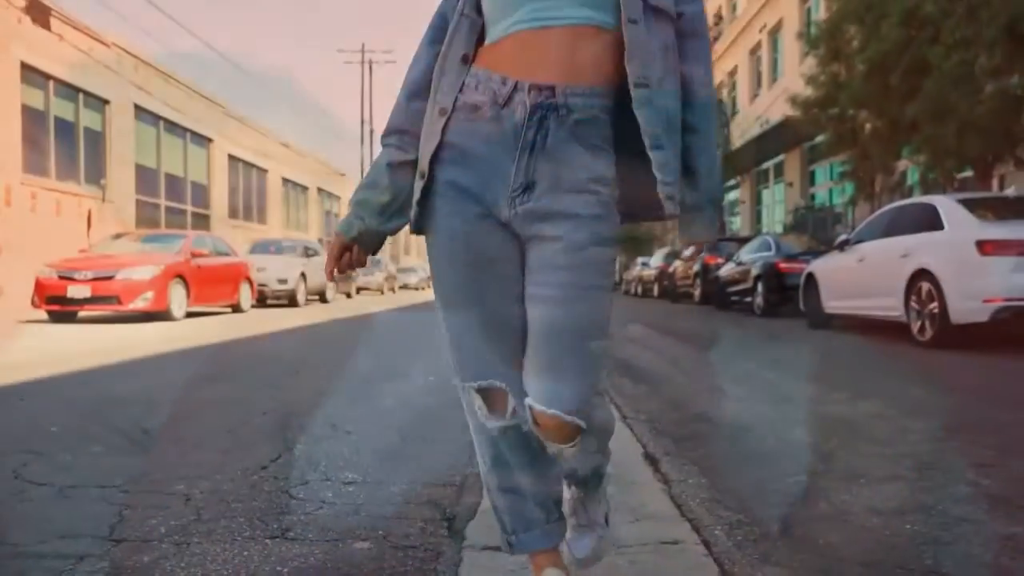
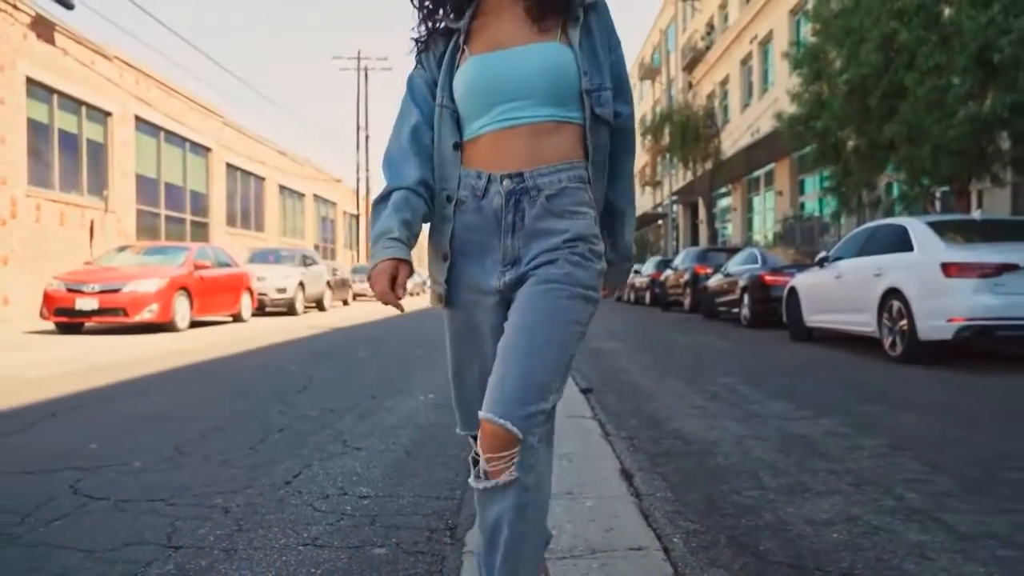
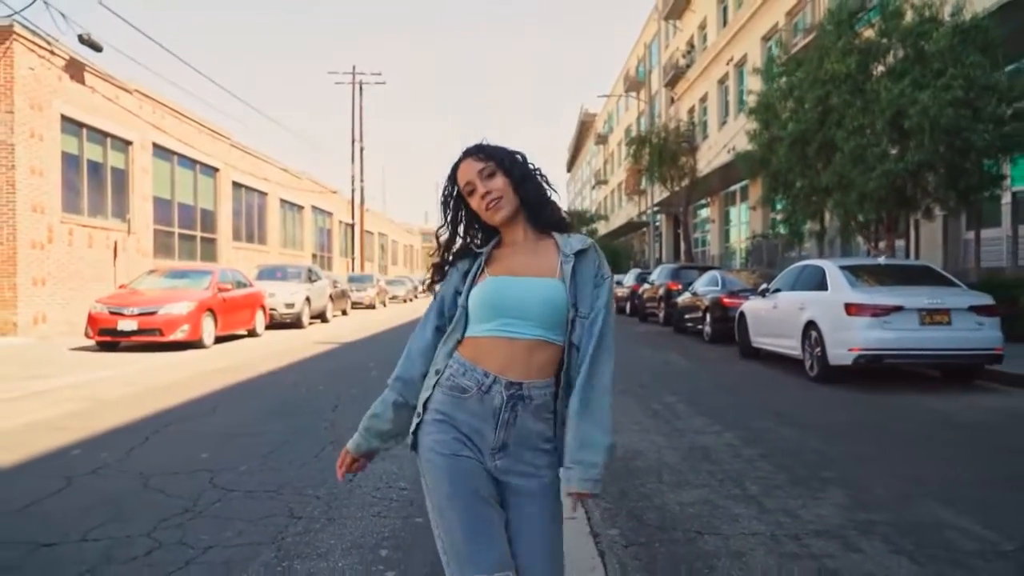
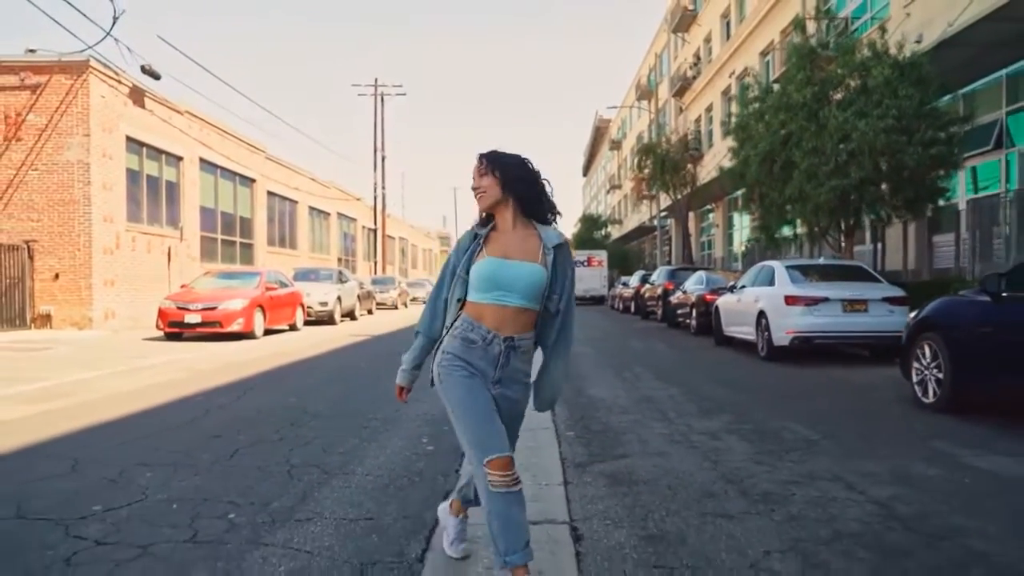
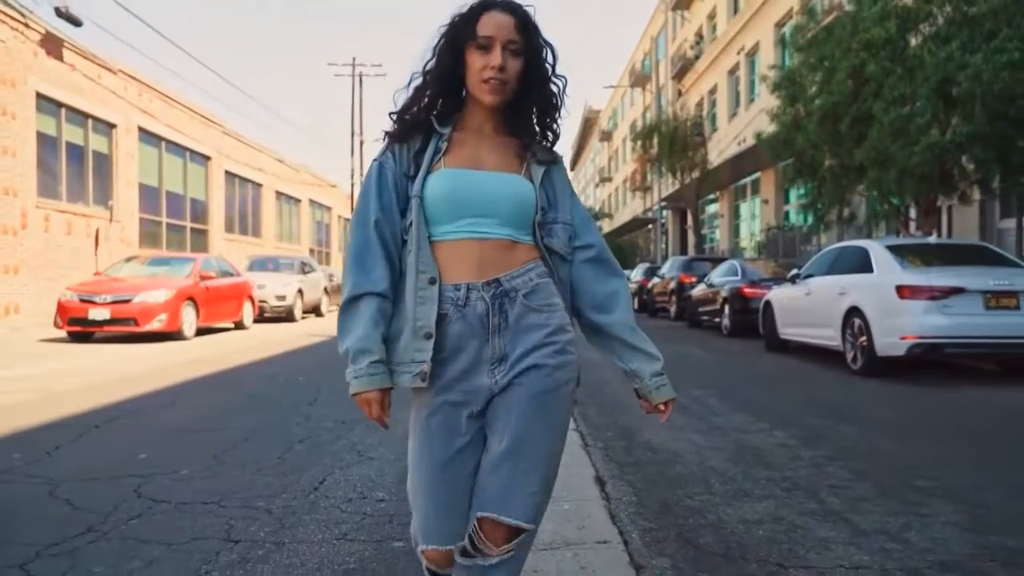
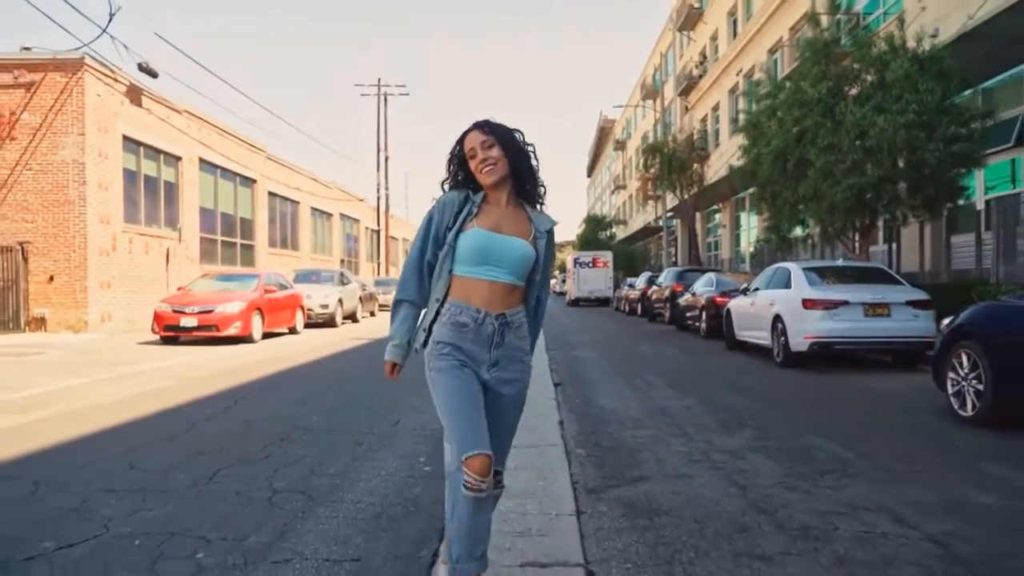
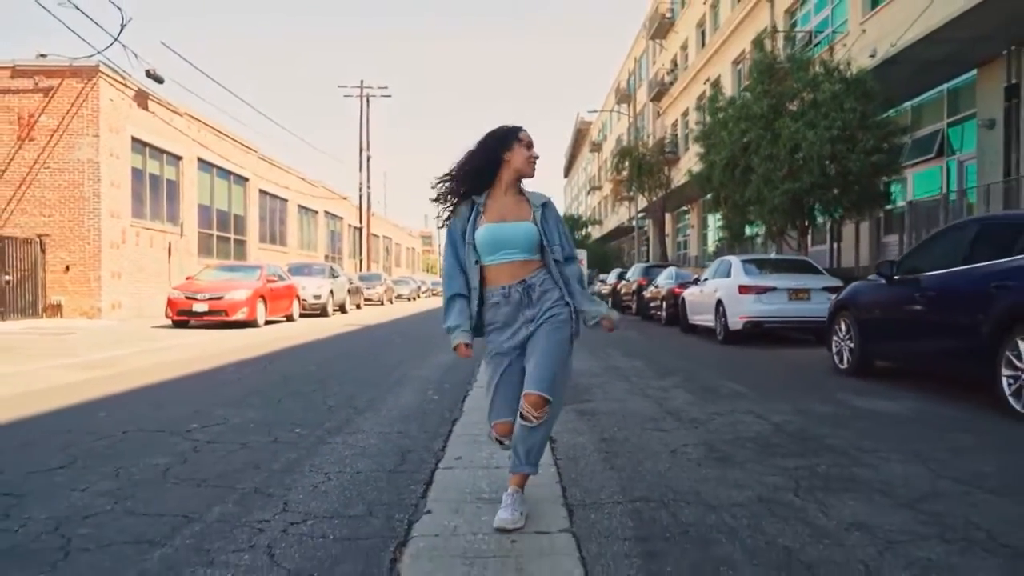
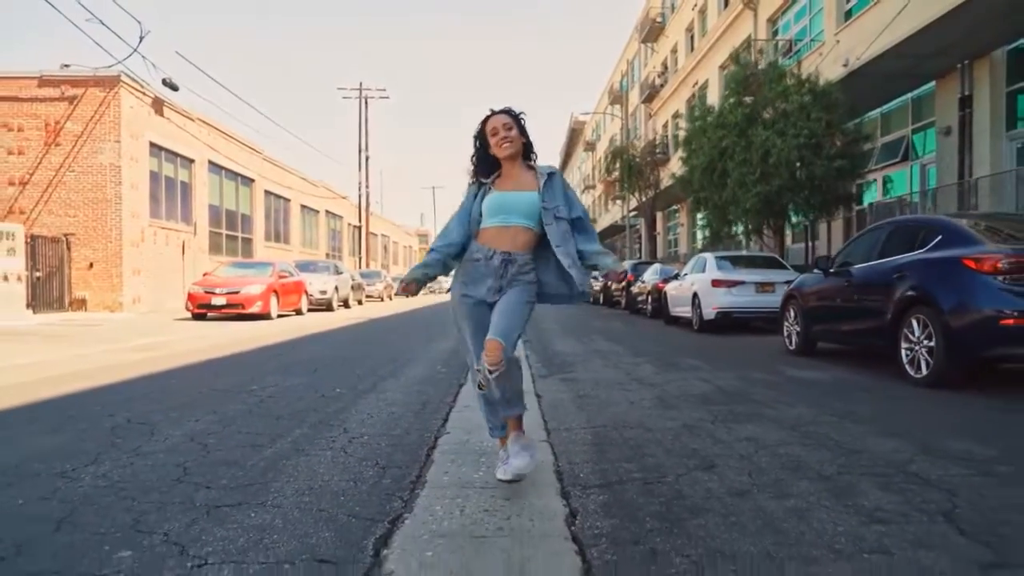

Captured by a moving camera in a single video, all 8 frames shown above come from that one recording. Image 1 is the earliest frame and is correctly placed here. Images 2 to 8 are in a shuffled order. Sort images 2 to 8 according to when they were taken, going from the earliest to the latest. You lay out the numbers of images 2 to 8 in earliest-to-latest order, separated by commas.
2, 5, 3, 6, 4, 7, 8
